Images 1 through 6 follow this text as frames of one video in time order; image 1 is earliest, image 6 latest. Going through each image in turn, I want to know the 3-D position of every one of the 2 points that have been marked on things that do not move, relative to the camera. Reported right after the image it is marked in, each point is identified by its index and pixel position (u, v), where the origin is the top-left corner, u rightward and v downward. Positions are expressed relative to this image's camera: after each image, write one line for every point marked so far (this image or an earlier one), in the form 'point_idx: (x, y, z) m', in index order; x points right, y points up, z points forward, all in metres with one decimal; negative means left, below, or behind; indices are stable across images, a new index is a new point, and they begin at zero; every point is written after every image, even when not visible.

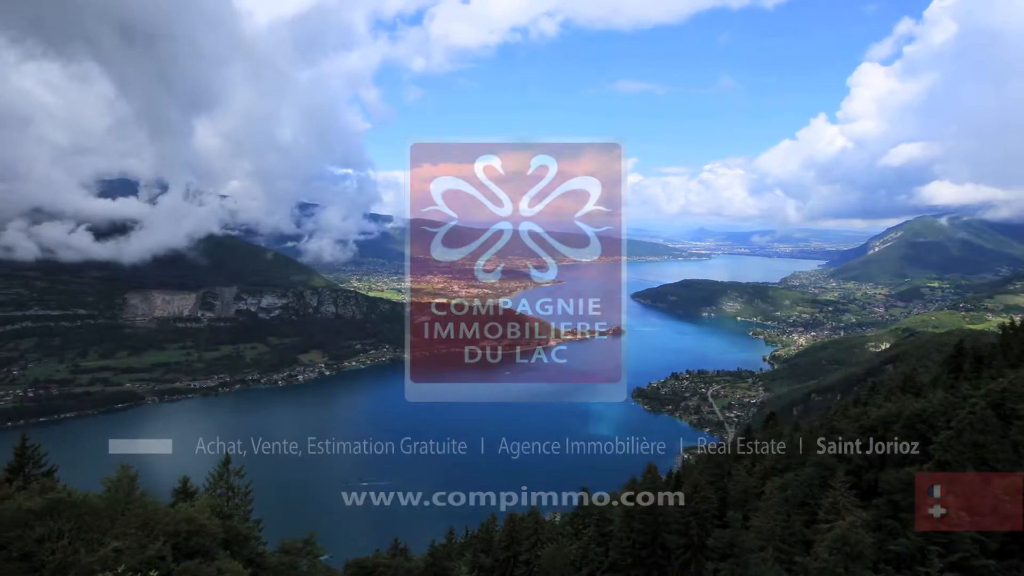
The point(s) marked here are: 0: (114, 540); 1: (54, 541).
0: (-12.0, -7.5, +17.6) m
1: (-13.2, -7.3, +16.8) m
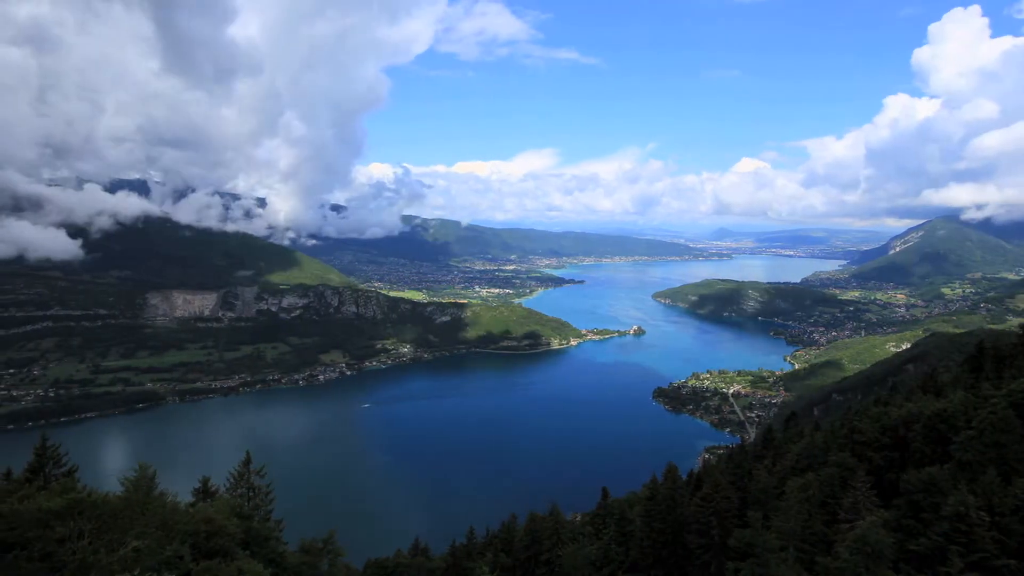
0: (-11.3, -7.5, +17.4) m
1: (-12.6, -7.3, +16.6) m
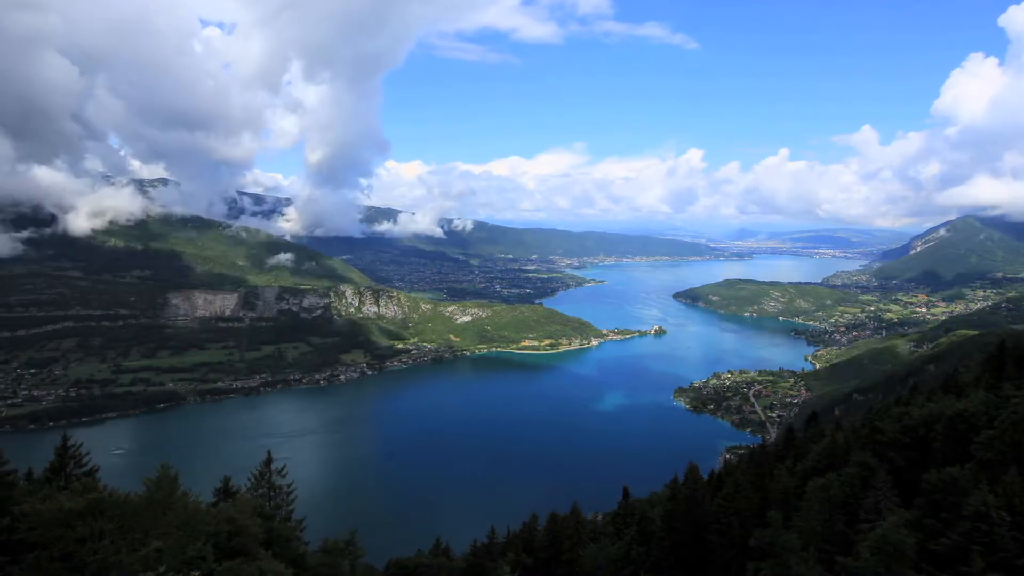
0: (-10.7, -7.5, +17.2) m
1: (-11.9, -7.3, +16.4) m
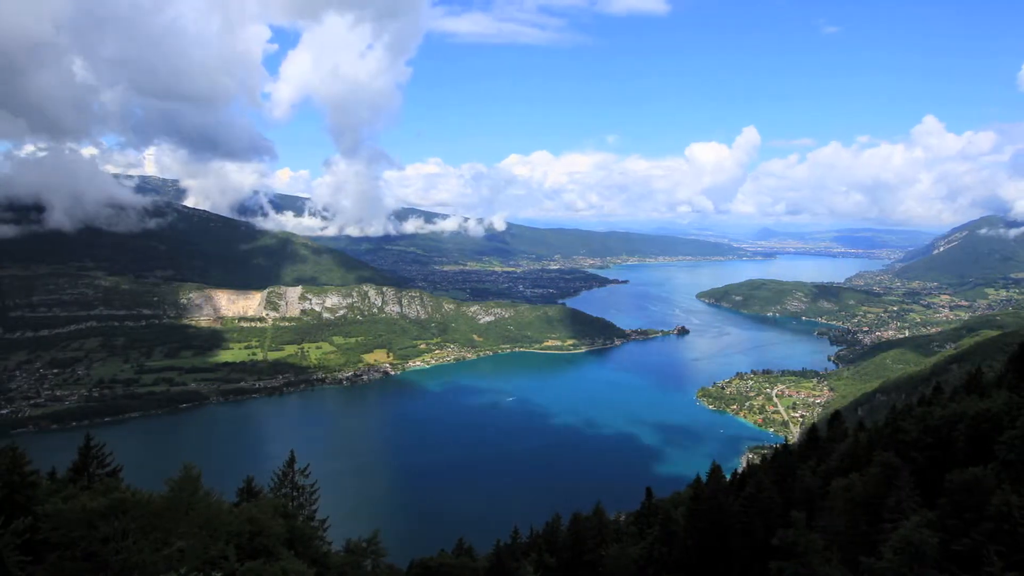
0: (-10.0, -7.5, +17.0) m
1: (-11.3, -7.3, +16.2) m
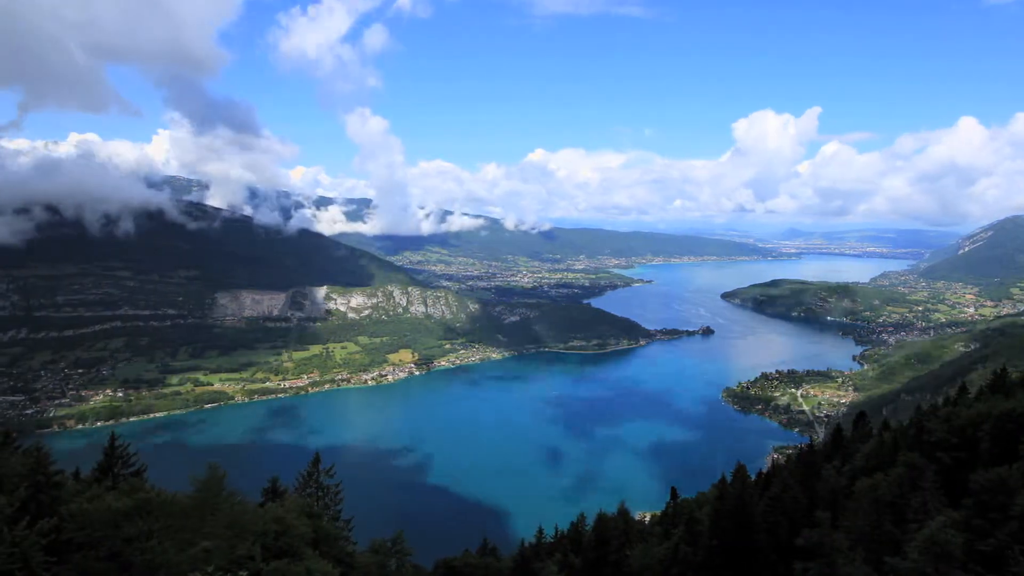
0: (-9.3, -7.5, +16.7) m
1: (-10.6, -7.3, +16.0) m
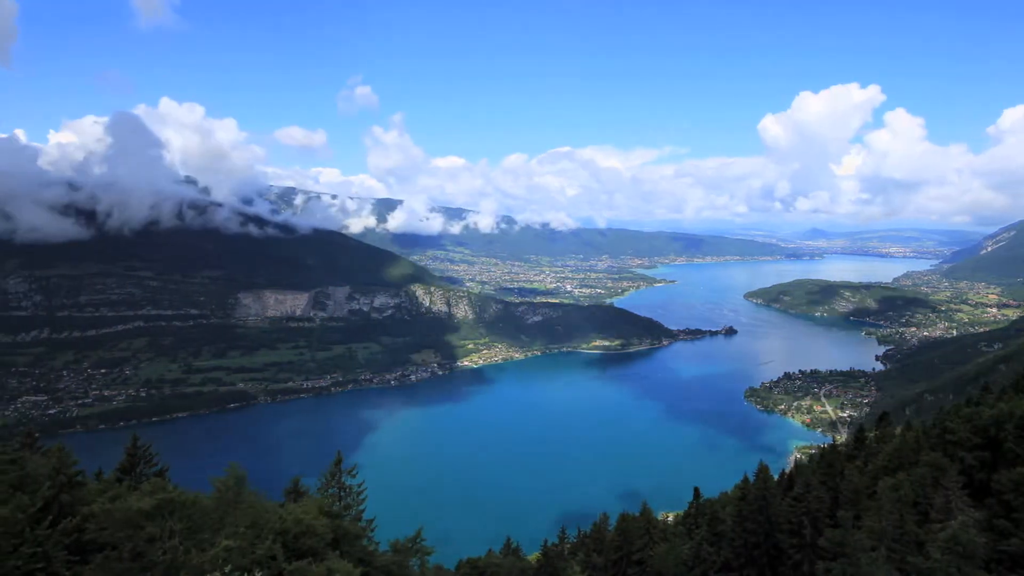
0: (-8.6, -7.6, +16.4) m
1: (-10.0, -7.3, +15.8) m
